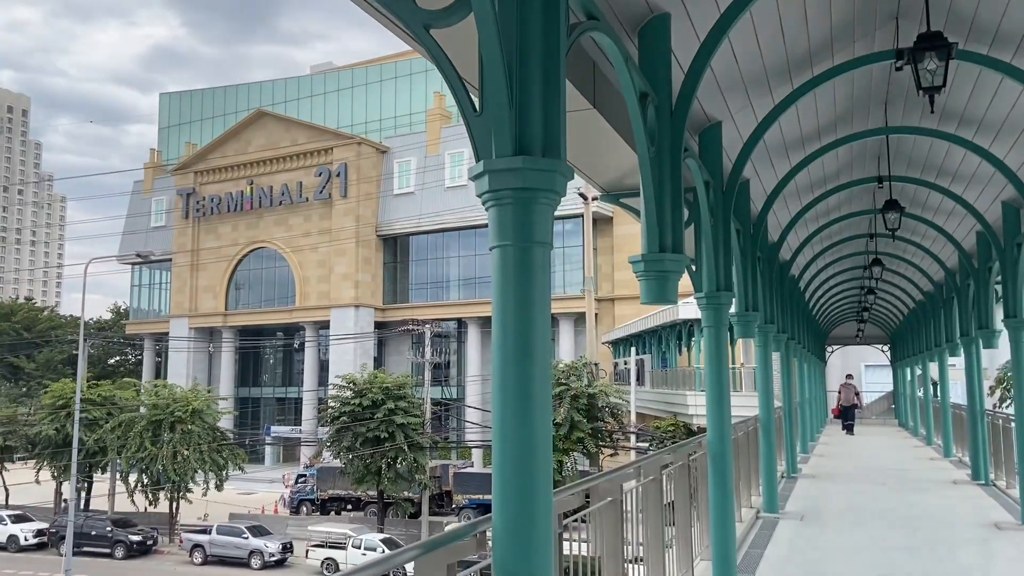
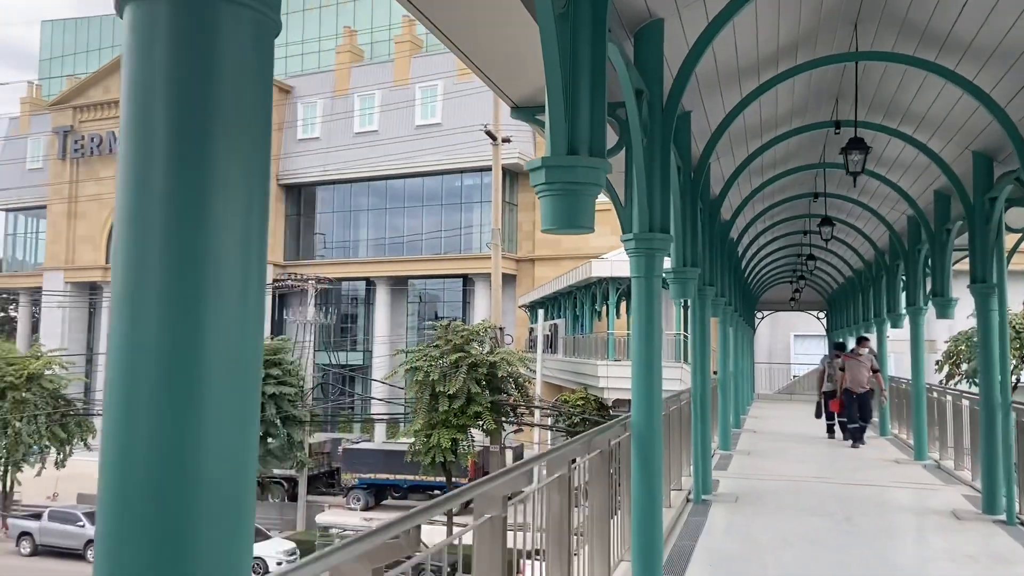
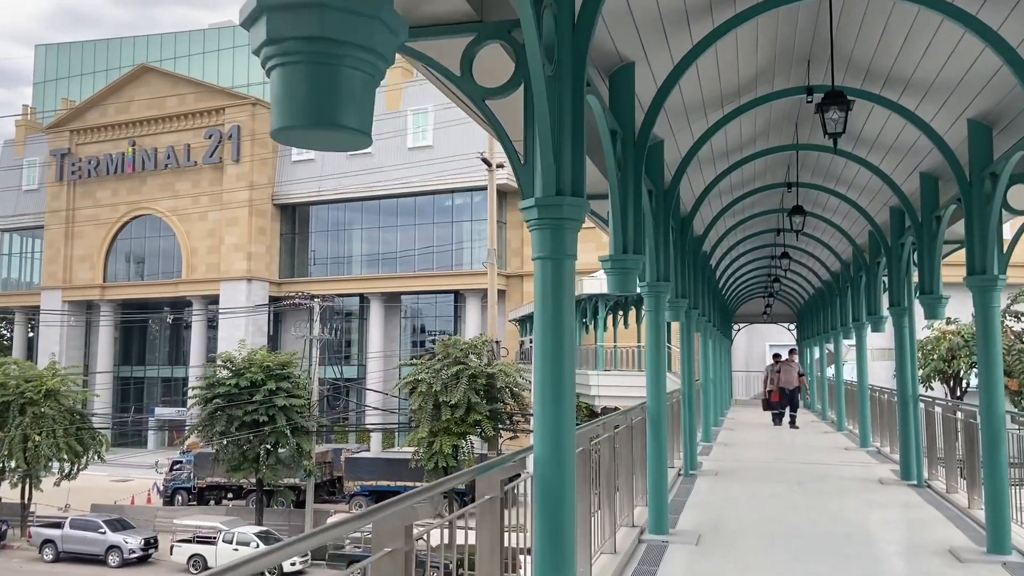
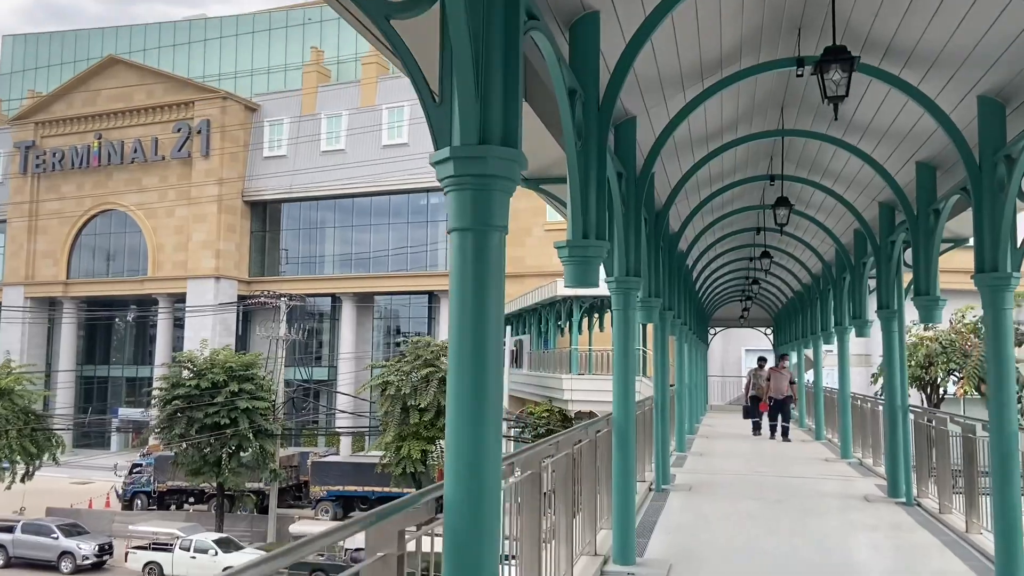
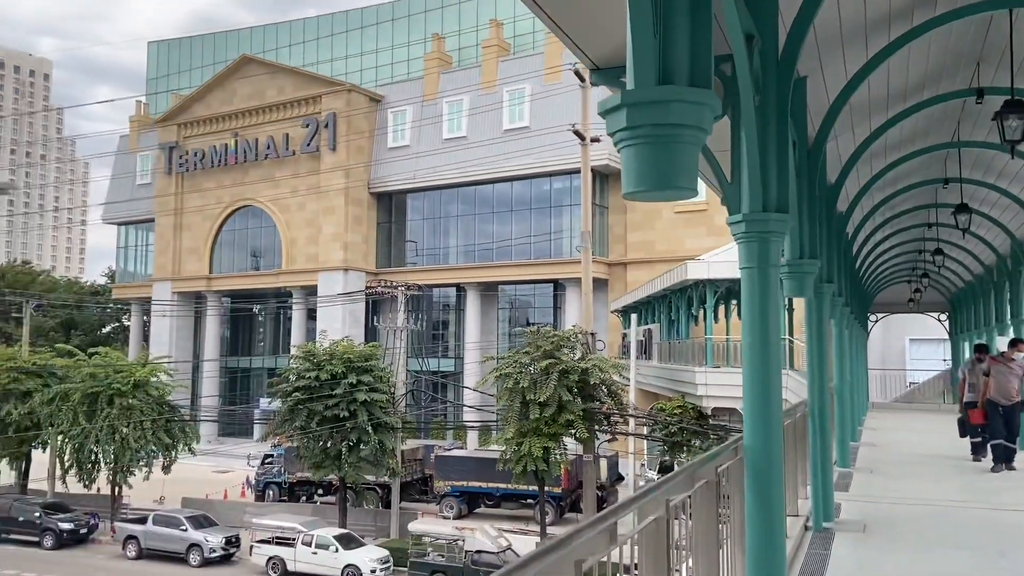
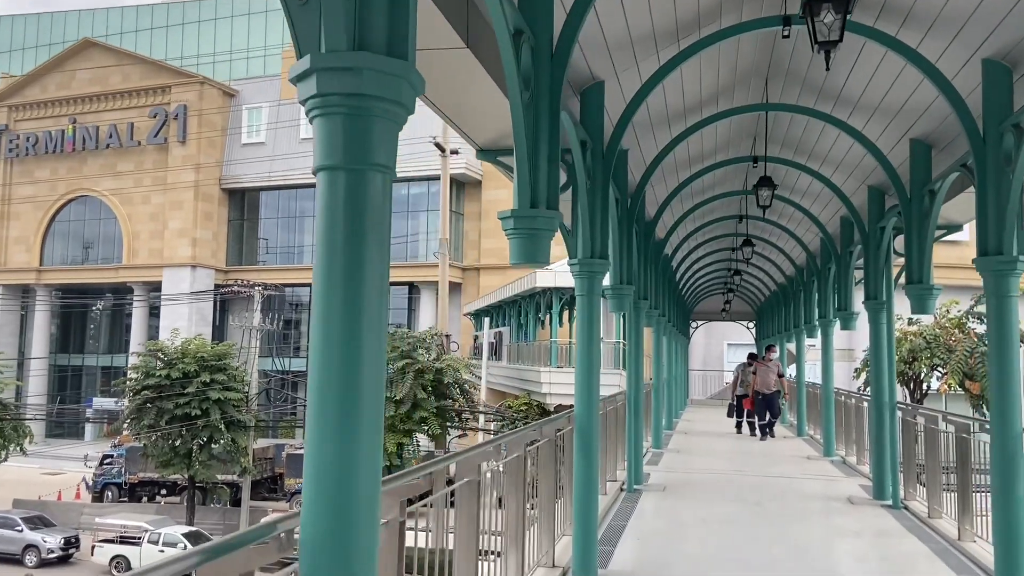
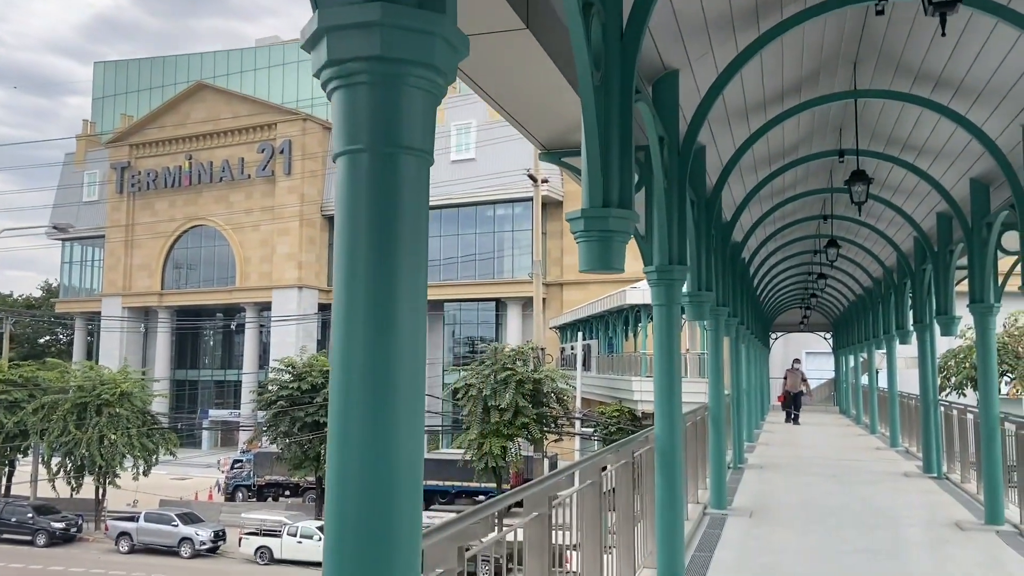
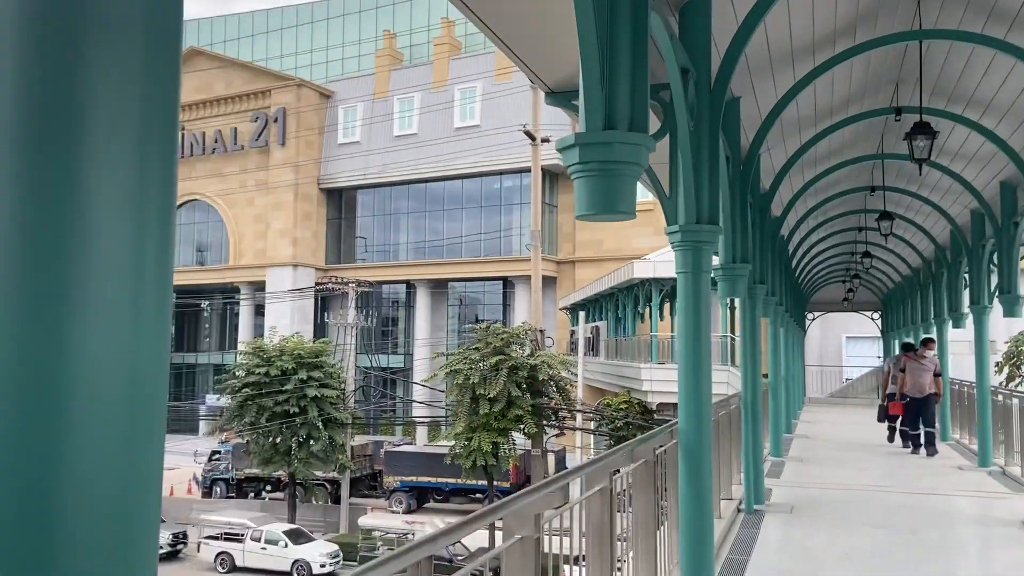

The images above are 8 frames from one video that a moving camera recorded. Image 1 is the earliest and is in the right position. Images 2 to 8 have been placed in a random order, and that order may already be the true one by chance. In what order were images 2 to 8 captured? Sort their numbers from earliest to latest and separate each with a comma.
7, 3, 4, 6, 2, 8, 5
